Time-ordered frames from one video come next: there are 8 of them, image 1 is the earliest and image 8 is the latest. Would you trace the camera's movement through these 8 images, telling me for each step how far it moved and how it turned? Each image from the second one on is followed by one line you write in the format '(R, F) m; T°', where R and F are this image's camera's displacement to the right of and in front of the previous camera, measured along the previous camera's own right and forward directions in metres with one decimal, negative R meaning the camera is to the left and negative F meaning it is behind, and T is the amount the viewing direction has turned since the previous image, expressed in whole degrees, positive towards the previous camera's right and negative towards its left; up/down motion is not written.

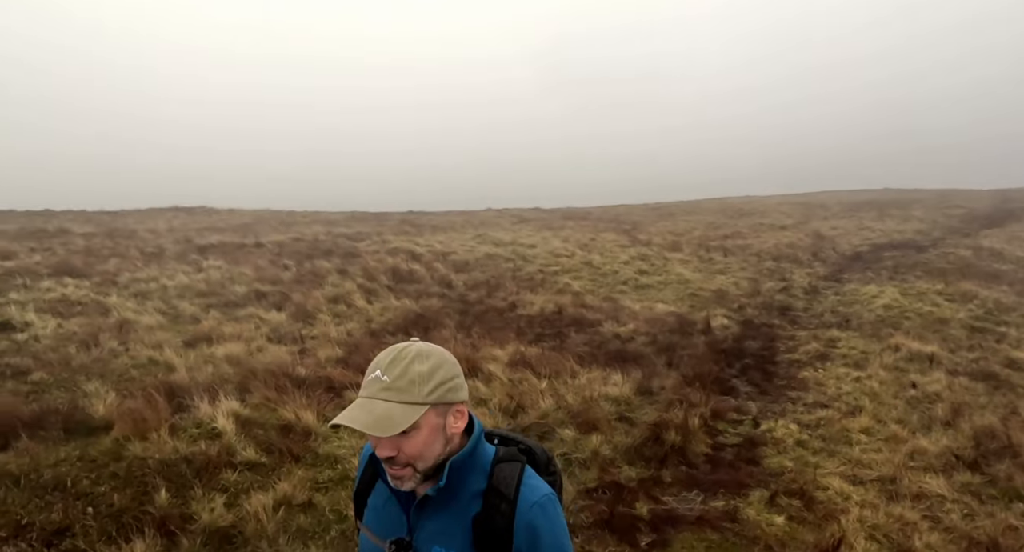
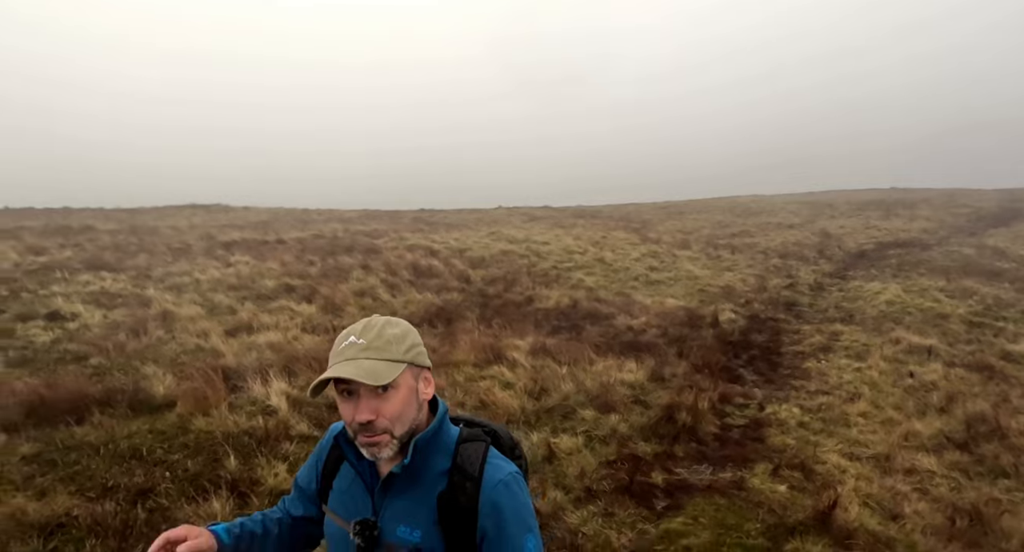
(-0.2, -0.7) m; -1°
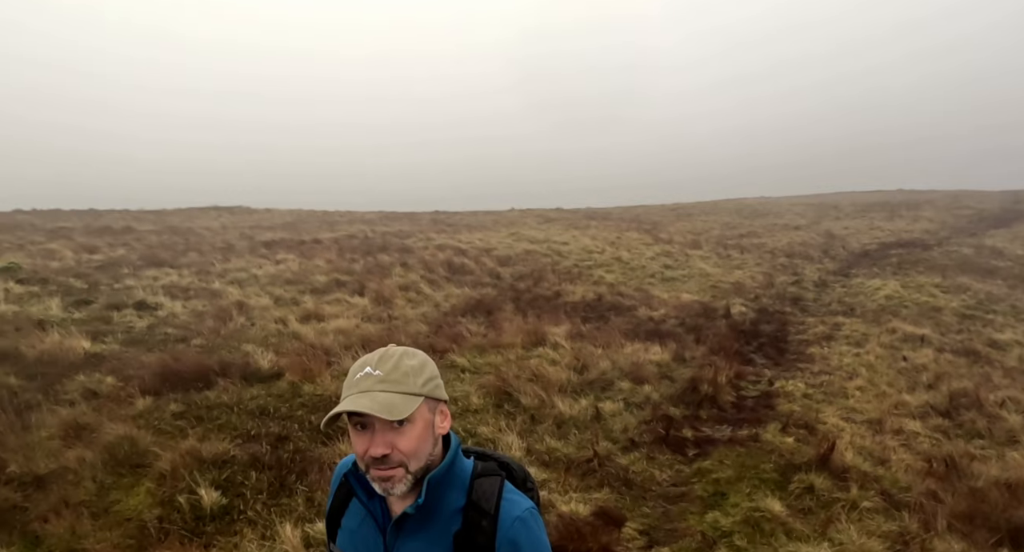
(-0.6, -1.5) m; 0°
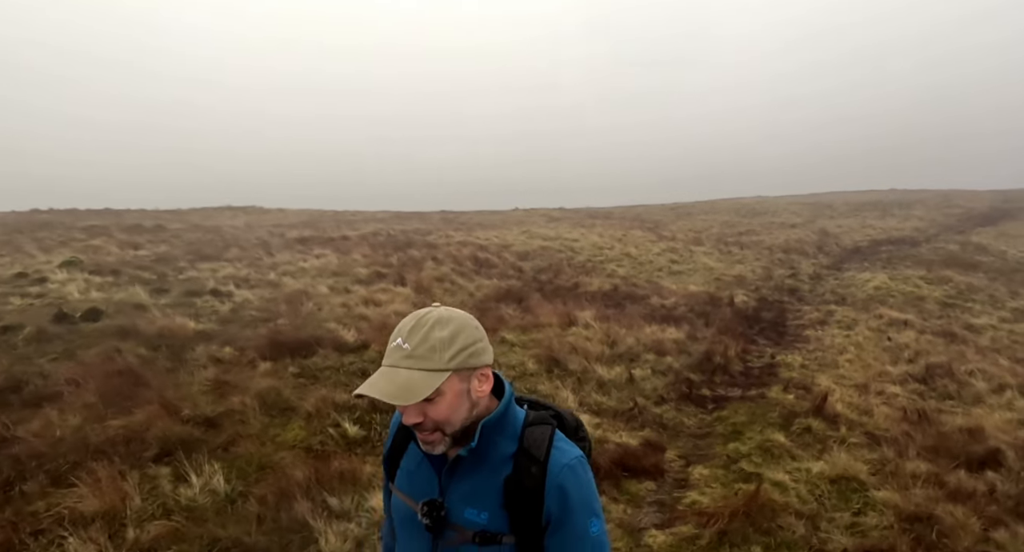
(-0.8, -1.8) m; 0°
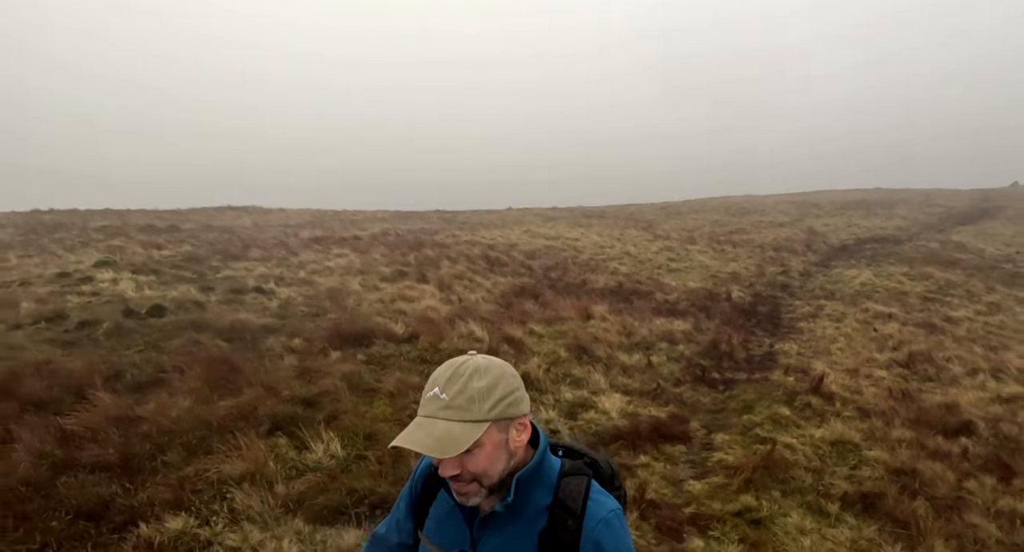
(-0.8, -1.3) m; +1°
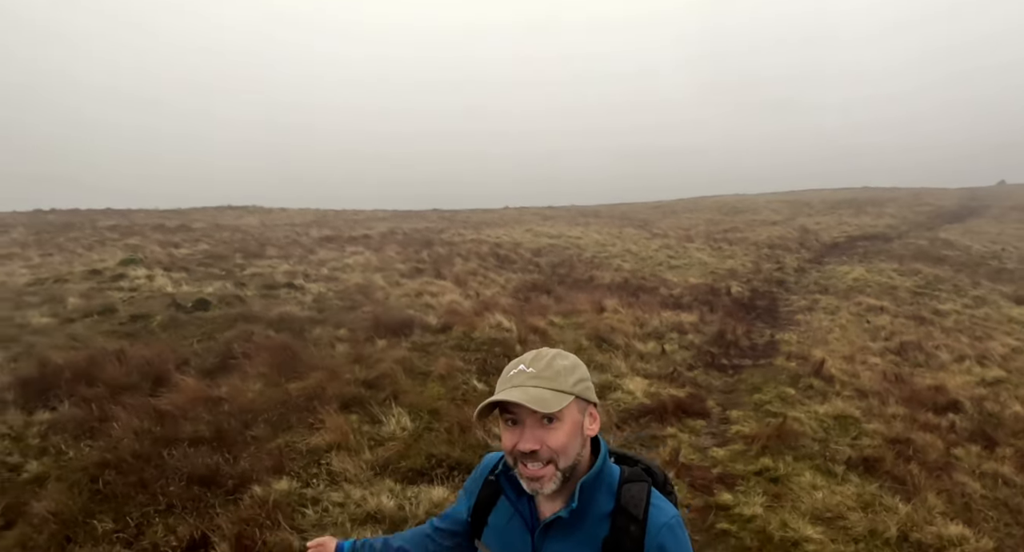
(-0.7, -1.0) m; +1°
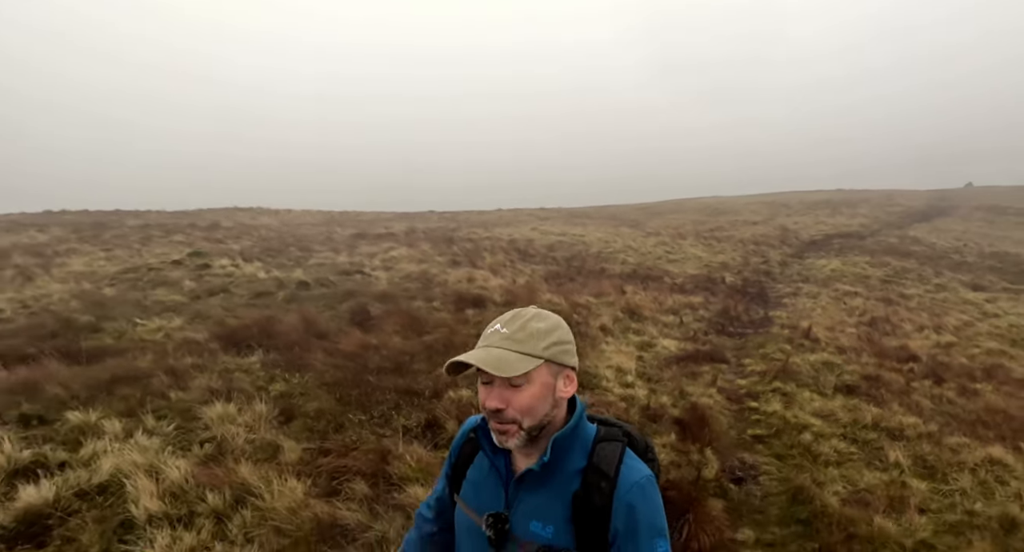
(-1.7, -3.0) m; +2°
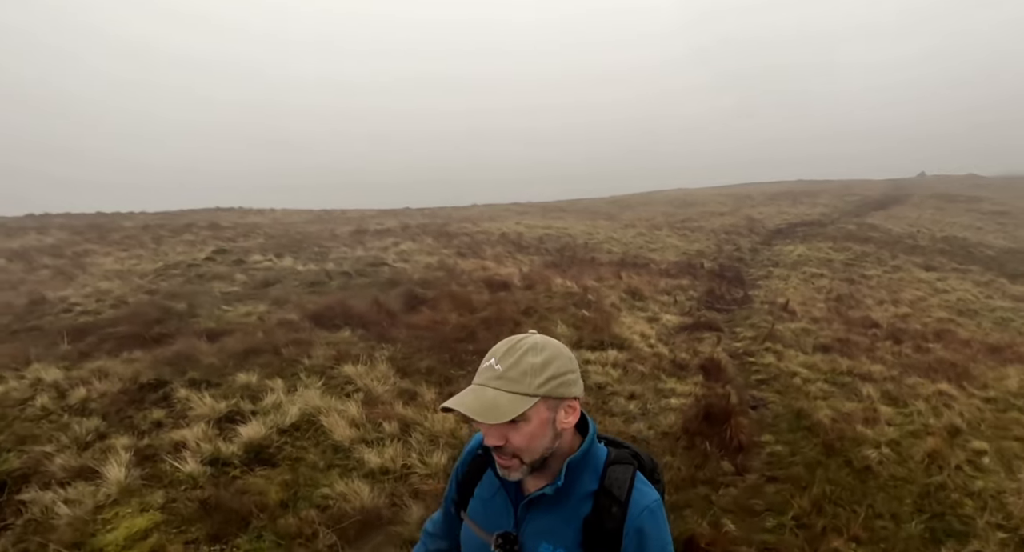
(-1.6, -2.3) m; +3°
